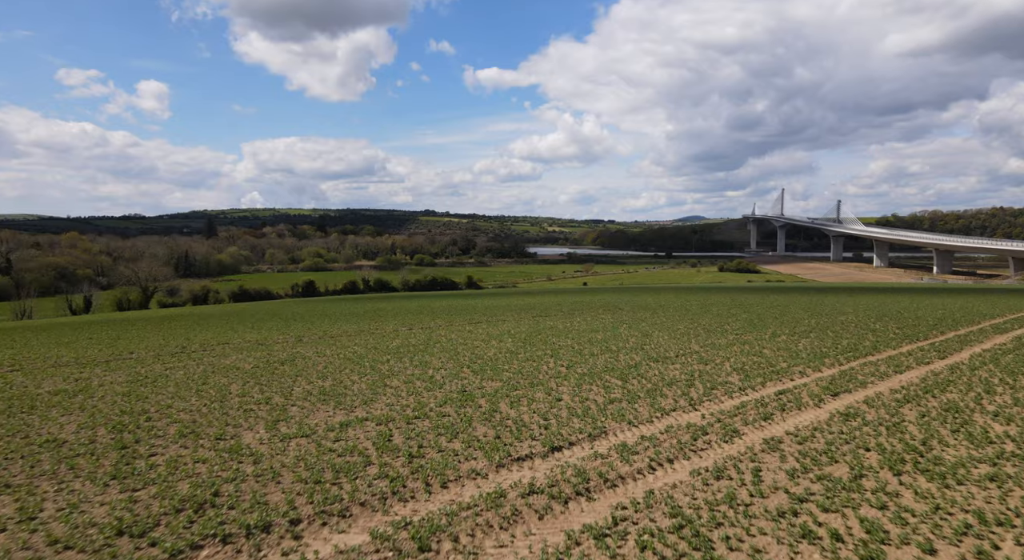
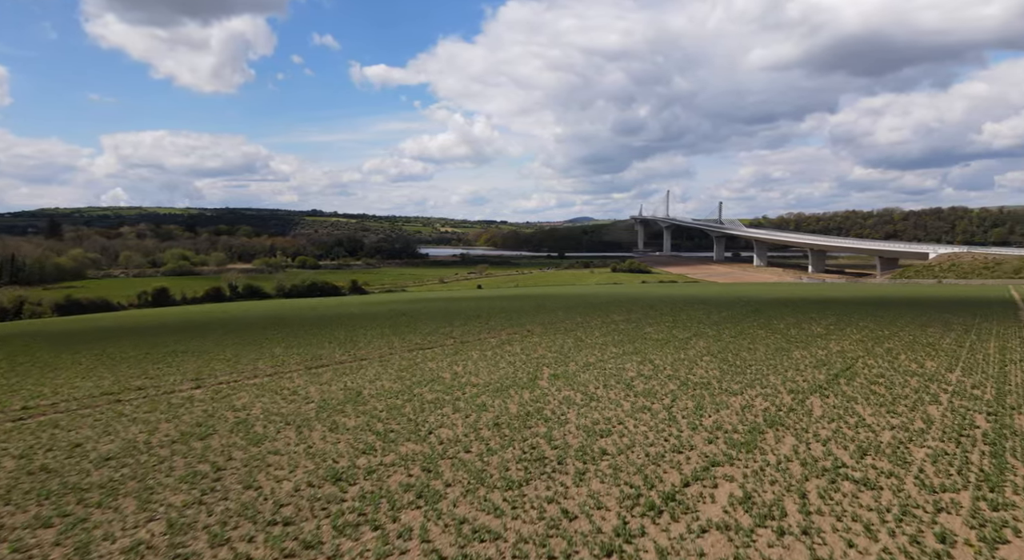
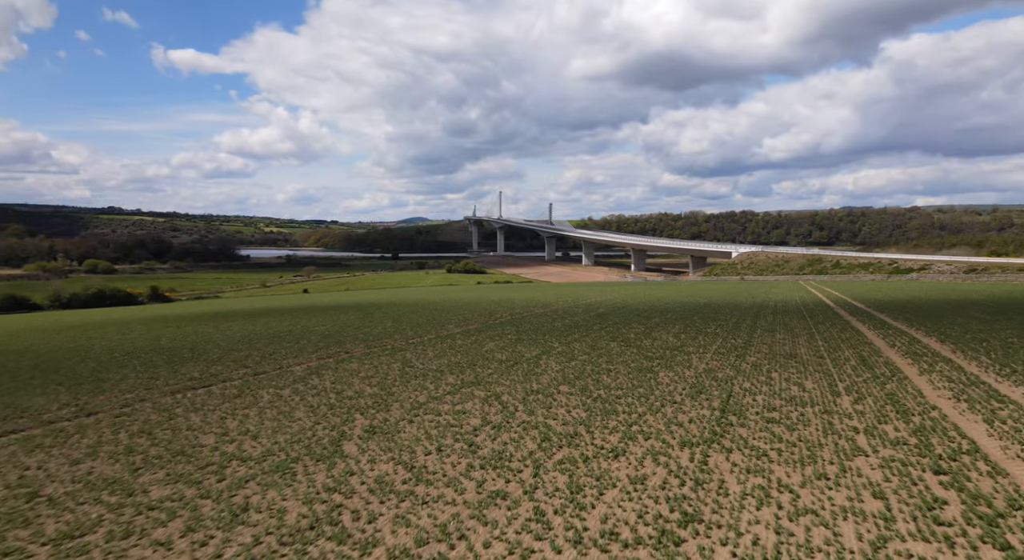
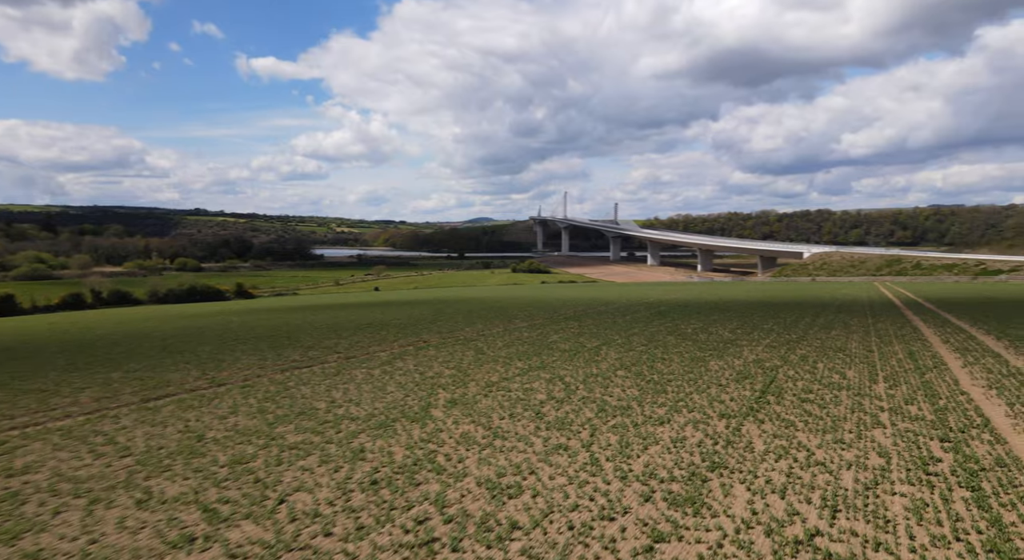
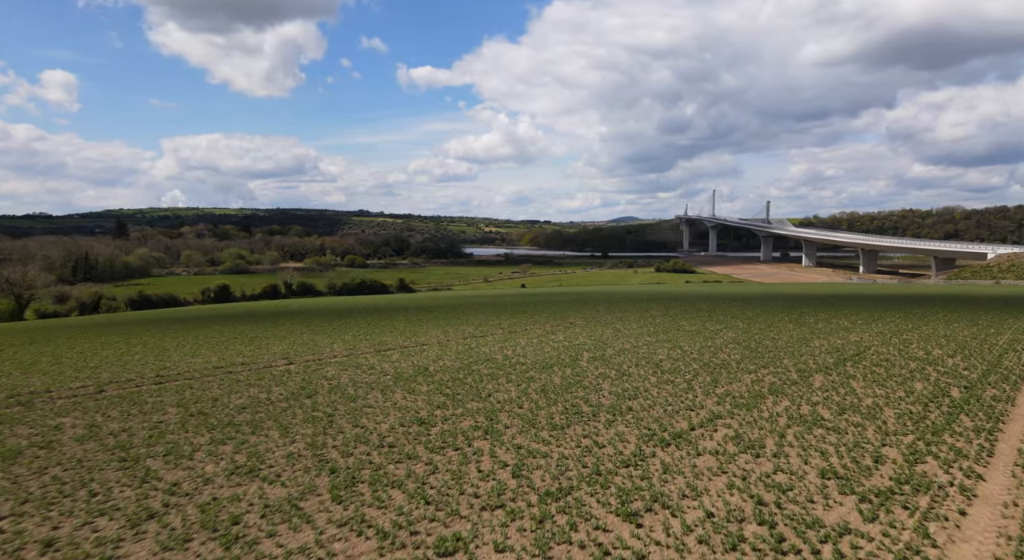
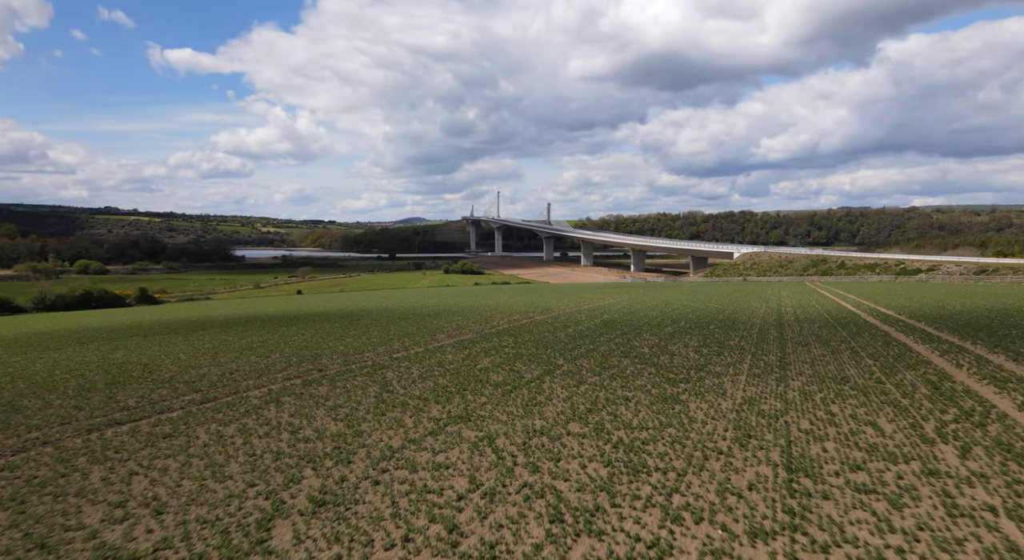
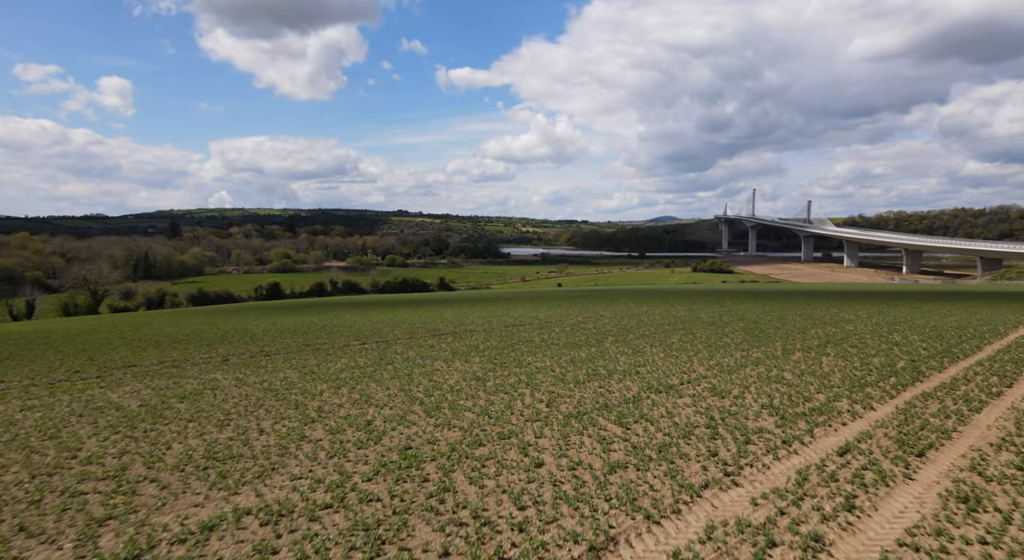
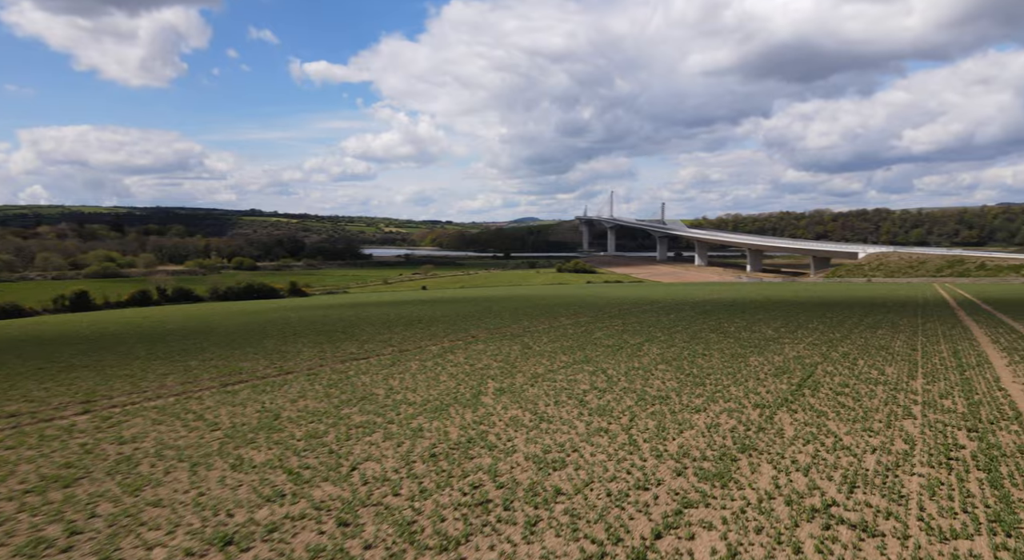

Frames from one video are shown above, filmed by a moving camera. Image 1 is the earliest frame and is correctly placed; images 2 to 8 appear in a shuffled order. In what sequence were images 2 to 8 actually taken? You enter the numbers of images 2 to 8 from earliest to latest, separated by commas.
7, 5, 2, 8, 4, 3, 6
